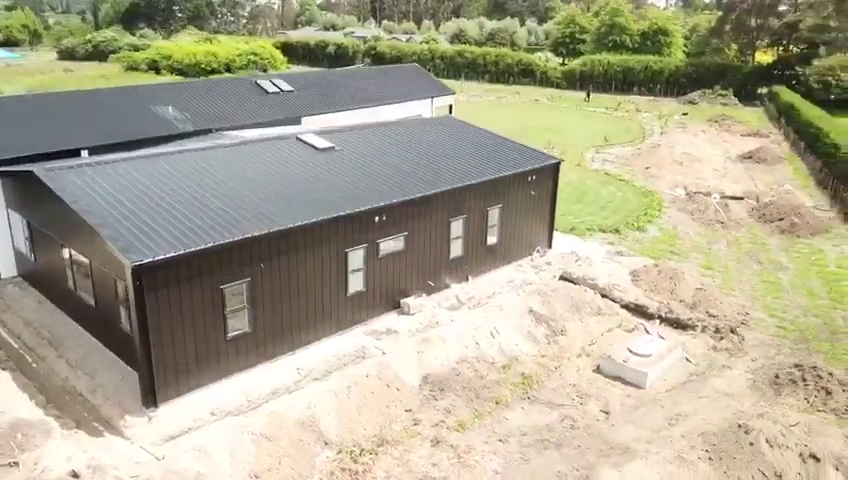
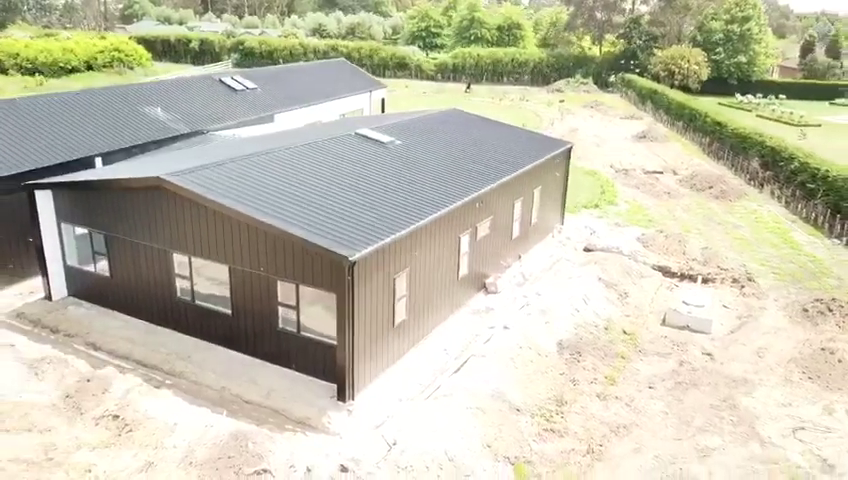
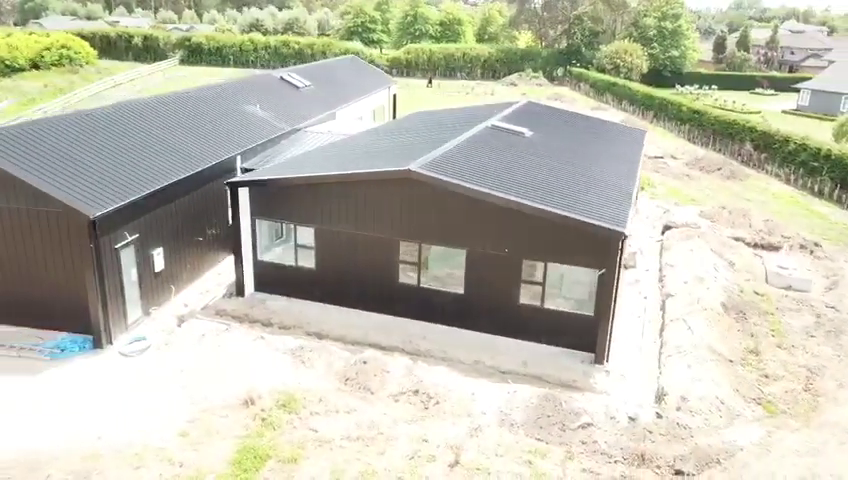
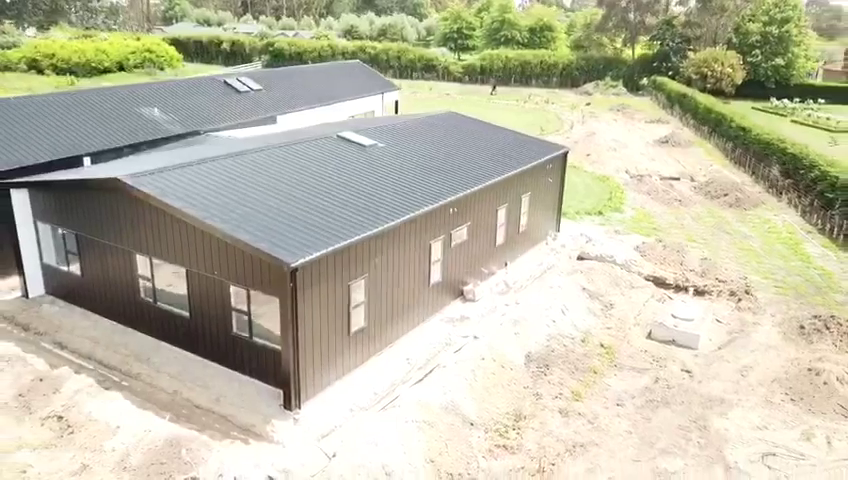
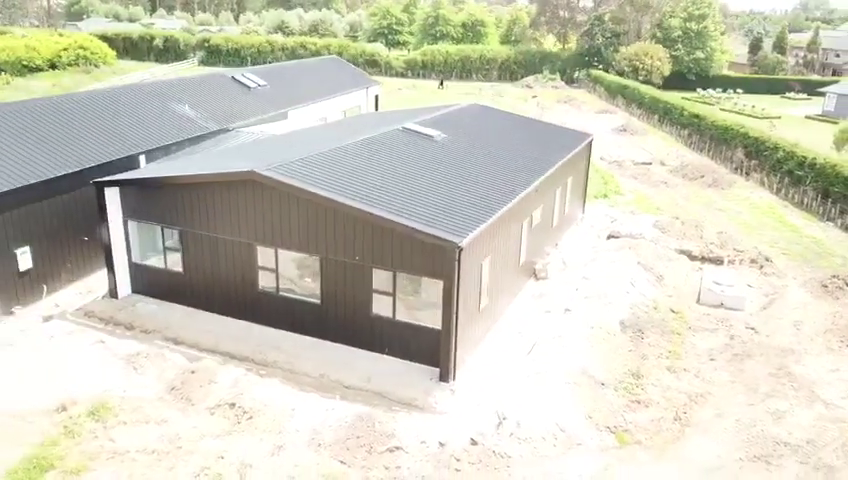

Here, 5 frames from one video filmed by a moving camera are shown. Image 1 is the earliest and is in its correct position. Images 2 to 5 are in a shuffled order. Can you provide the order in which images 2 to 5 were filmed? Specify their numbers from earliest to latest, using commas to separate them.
4, 2, 5, 3
